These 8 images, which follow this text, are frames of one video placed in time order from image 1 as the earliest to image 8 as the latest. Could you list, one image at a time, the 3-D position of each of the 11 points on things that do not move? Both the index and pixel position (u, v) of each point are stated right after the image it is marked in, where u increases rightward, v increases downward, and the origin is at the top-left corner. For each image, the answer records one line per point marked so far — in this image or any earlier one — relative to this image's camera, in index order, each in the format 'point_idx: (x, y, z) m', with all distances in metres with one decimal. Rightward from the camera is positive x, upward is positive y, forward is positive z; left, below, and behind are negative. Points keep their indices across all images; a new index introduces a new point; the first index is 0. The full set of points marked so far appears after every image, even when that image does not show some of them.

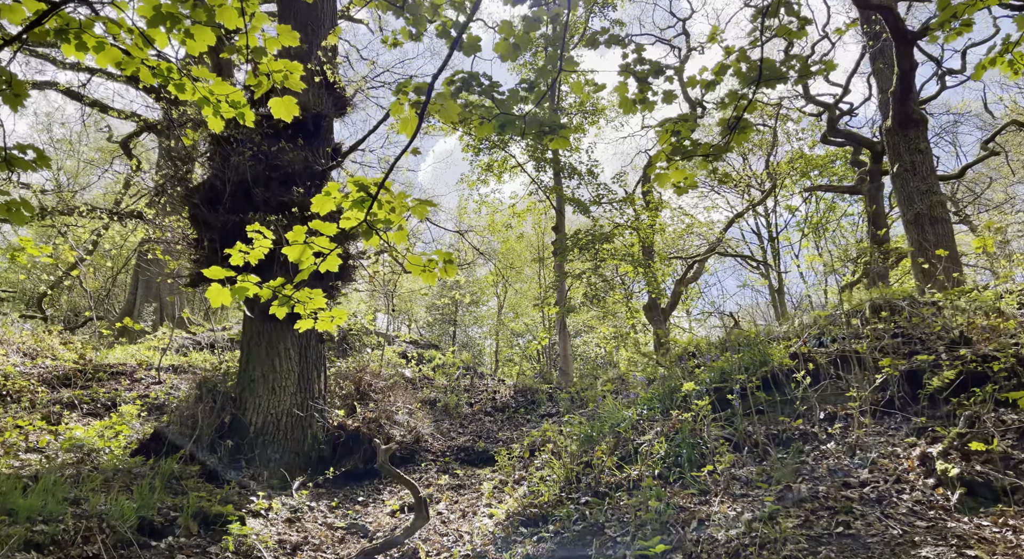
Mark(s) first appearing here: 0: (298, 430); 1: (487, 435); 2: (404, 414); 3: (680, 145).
0: (-2.4, -1.7, +8.2) m
1: (-0.3, -2.2, +10.1) m
2: (-1.4, -1.7, +9.2) m
3: (+1.4, +1.1, +6.0) m
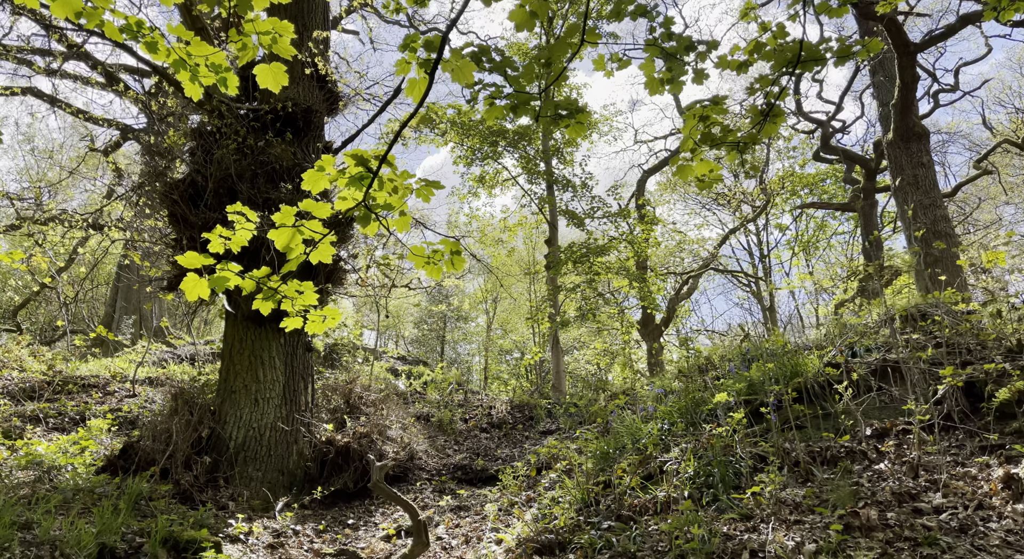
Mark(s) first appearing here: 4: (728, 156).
0: (-2.4, -1.8, +7.6) m
1: (-0.4, -2.3, +9.5) m
2: (-1.4, -1.8, +8.6) m
3: (+1.5, +1.1, +5.5) m
4: (+1.7, +1.0, +5.7) m
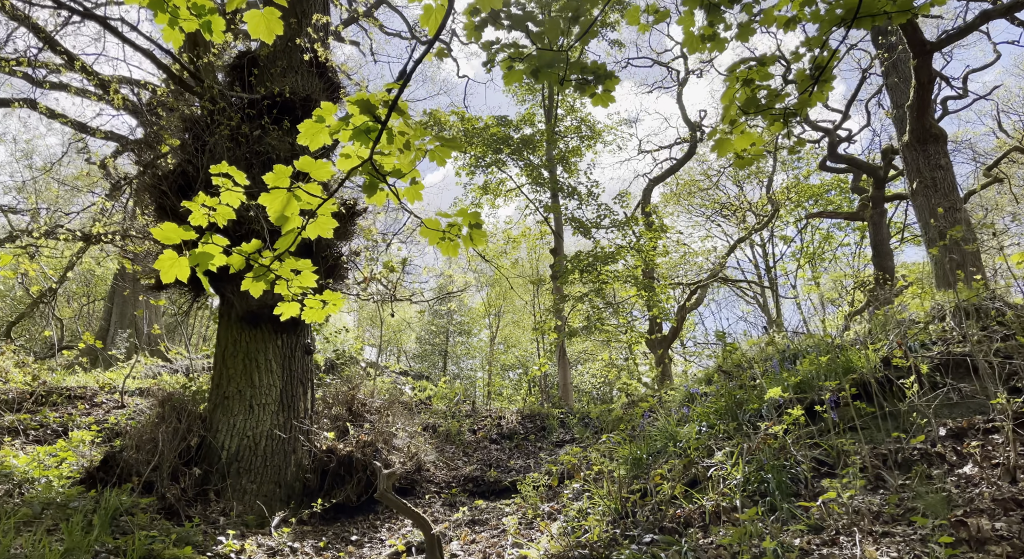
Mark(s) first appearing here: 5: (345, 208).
0: (-2.2, -1.7, +6.9) m
1: (-0.2, -2.3, +8.8) m
2: (-1.2, -1.7, +8.0) m
3: (+1.6, +1.2, +4.9) m
4: (+1.9, +1.1, +5.2) m
5: (-1.9, +0.8, +8.1) m
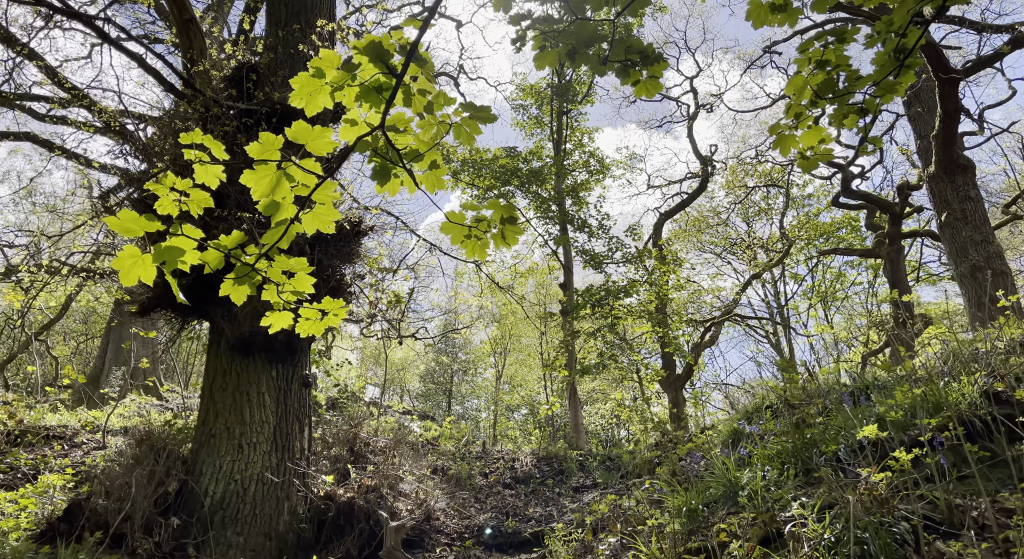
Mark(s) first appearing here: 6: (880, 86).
0: (-2.1, -1.9, +6.1) m
1: (0.0, -2.6, +7.9) m
2: (-1.0, -2.0, +7.1) m
3: (+1.8, +1.1, +4.2) m
4: (+2.1, +1.0, +4.5) m
5: (-1.7, +0.6, +7.4) m
6: (+2.2, +1.2, +4.3) m
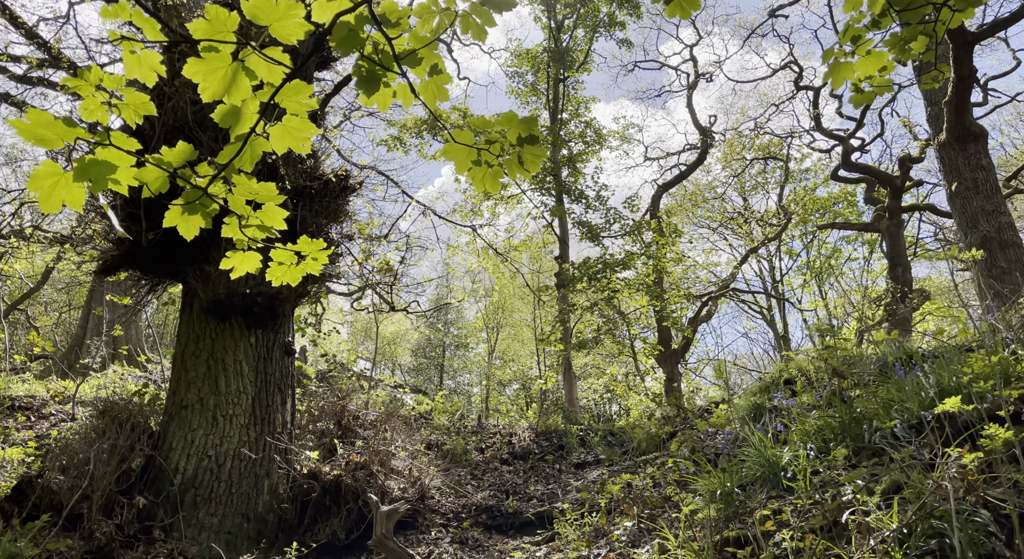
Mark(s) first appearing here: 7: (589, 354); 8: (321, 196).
0: (-2.0, -1.6, +5.5) m
1: (0.0, -2.2, +7.4) m
2: (-1.0, -1.6, +6.6) m
3: (+1.9, +1.4, +3.6) m
4: (+2.1, +1.2, +3.9) m
5: (-1.7, +0.9, +6.8) m
6: (+2.3, +1.4, +3.7) m
7: (+2.2, -2.1, +20.0) m
8: (-1.8, +0.8, +6.6) m
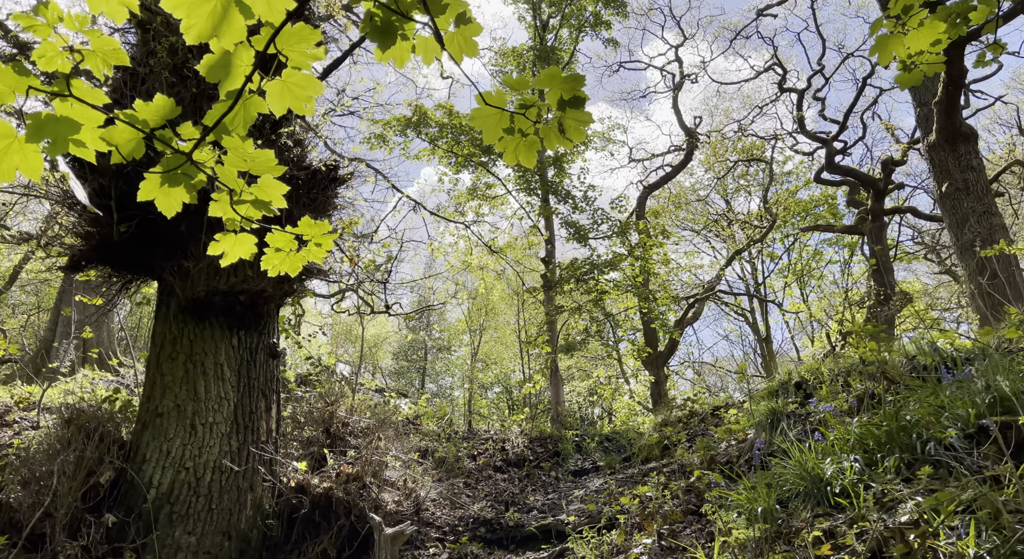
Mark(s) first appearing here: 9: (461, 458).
0: (-2.0, -1.5, +5.1) m
1: (0.0, -2.2, +7.0) m
2: (-1.0, -1.6, +6.1) m
3: (+2.0, +1.4, +3.3) m
4: (+2.2, +1.3, +3.6) m
5: (-1.7, +1.0, +6.3) m
6: (+2.4, +1.4, +3.4) m
7: (+1.8, -2.1, +19.6) m
8: (-1.8, +0.8, +6.2) m
9: (-0.6, -2.1, +8.5) m
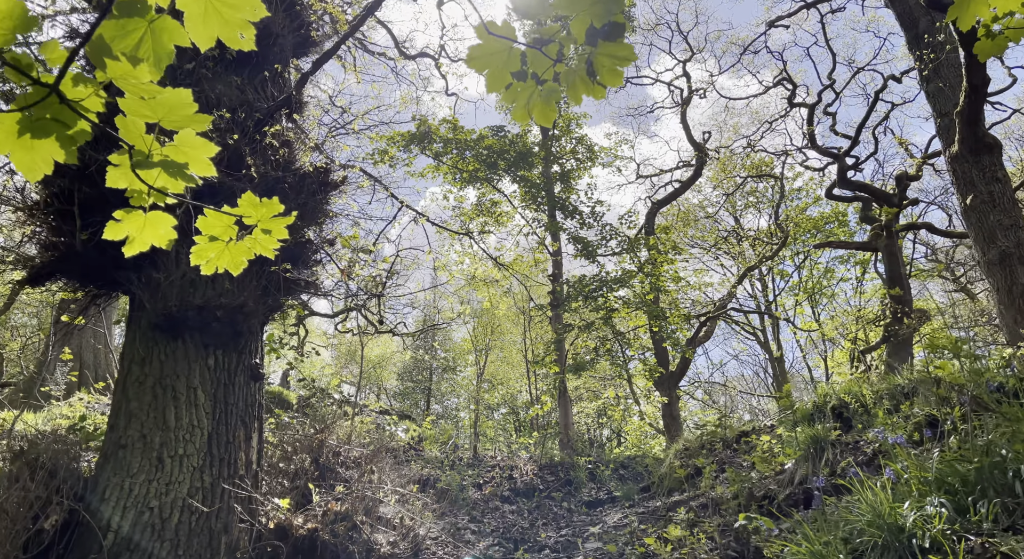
0: (-1.9, -1.6, +4.5) m
1: (+0.1, -2.3, +6.4) m
2: (-0.9, -1.7, +5.5) m
3: (+2.0, +1.4, +2.7) m
4: (+2.2, +1.2, +3.0) m
5: (-1.6, +0.8, +5.8) m
6: (+2.4, +1.4, +2.8) m
7: (+2.0, -2.6, +19.0) m
8: (-1.7, +0.7, +5.6) m
9: (-0.5, -2.3, +7.8) m
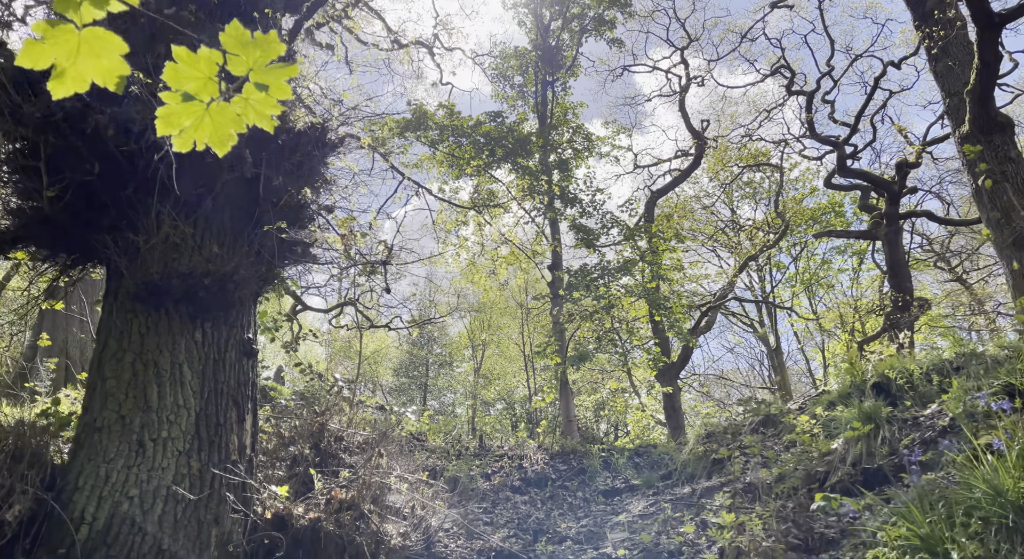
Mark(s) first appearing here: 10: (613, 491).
0: (-1.8, -1.4, +4.0) m
1: (+0.2, -2.0, +5.9) m
2: (-0.8, -1.5, +5.0) m
3: (+2.2, +1.7, +2.2) m
4: (+2.4, +1.5, +2.5) m
5: (-1.5, +1.1, +5.3) m
6: (+2.6, +1.7, +2.4) m
7: (+2.0, -2.3, +18.5) m
8: (-1.6, +0.9, +5.1) m
9: (-0.4, -2.0, +7.3) m
10: (+1.0, -2.2, +7.4) m
